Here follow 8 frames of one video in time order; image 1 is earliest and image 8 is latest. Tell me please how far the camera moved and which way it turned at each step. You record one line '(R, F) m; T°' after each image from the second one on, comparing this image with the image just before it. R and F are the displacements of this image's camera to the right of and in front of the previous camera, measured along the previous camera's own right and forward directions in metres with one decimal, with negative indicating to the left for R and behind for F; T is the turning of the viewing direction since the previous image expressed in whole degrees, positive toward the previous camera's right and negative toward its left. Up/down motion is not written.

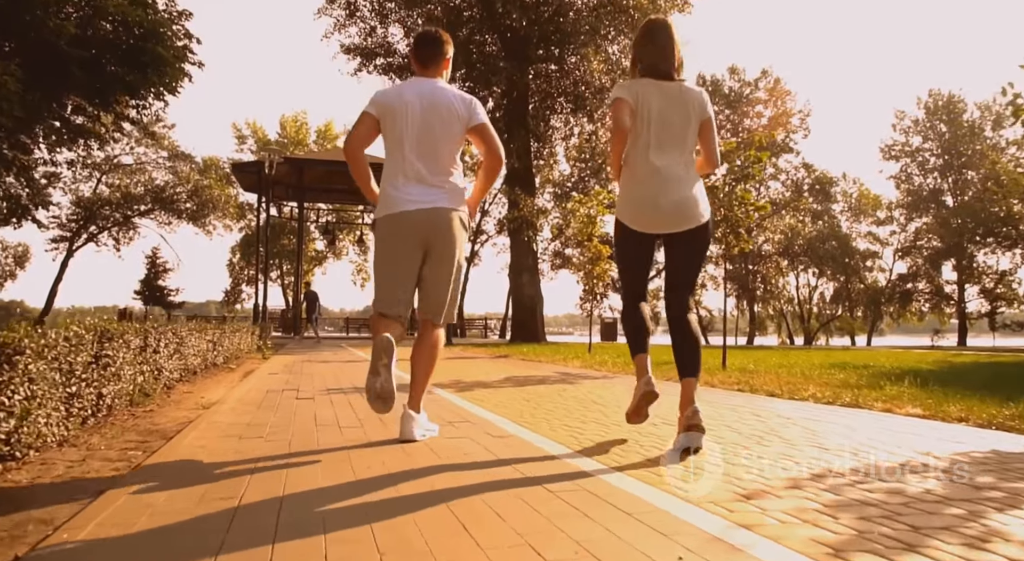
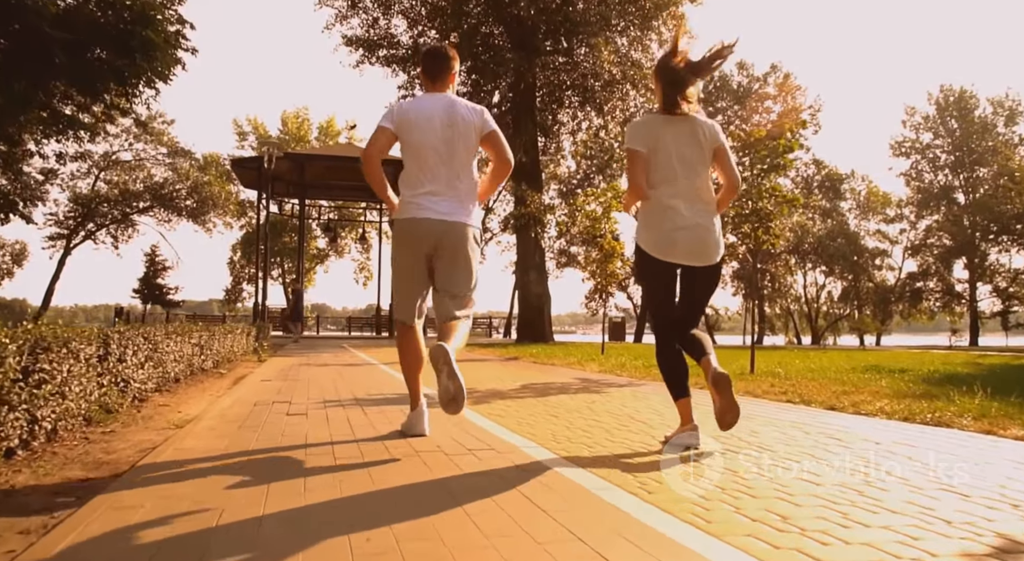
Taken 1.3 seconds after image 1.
(-0.2, +0.8) m; 0°
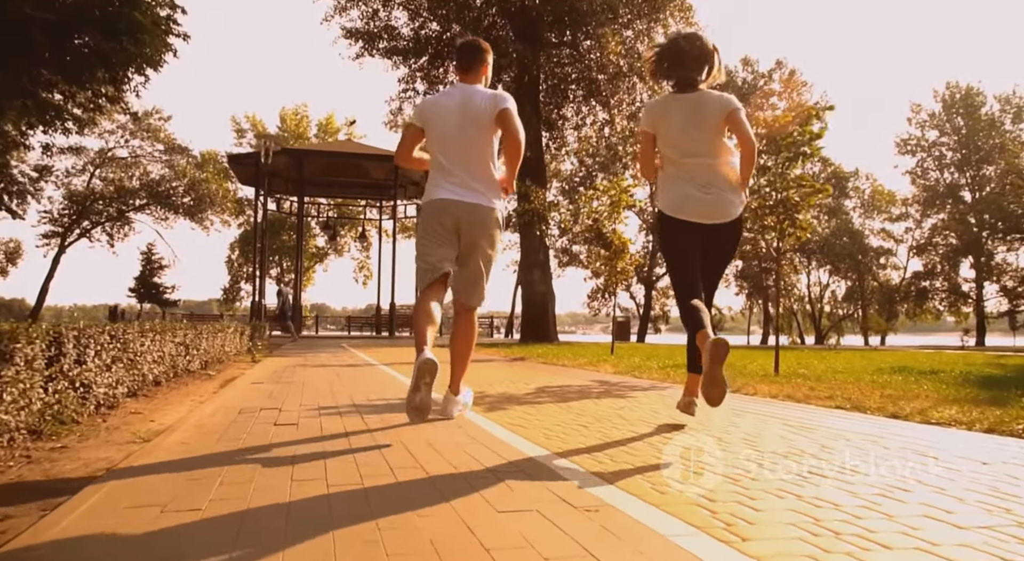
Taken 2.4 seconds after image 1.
(-0.2, +0.7) m; 0°
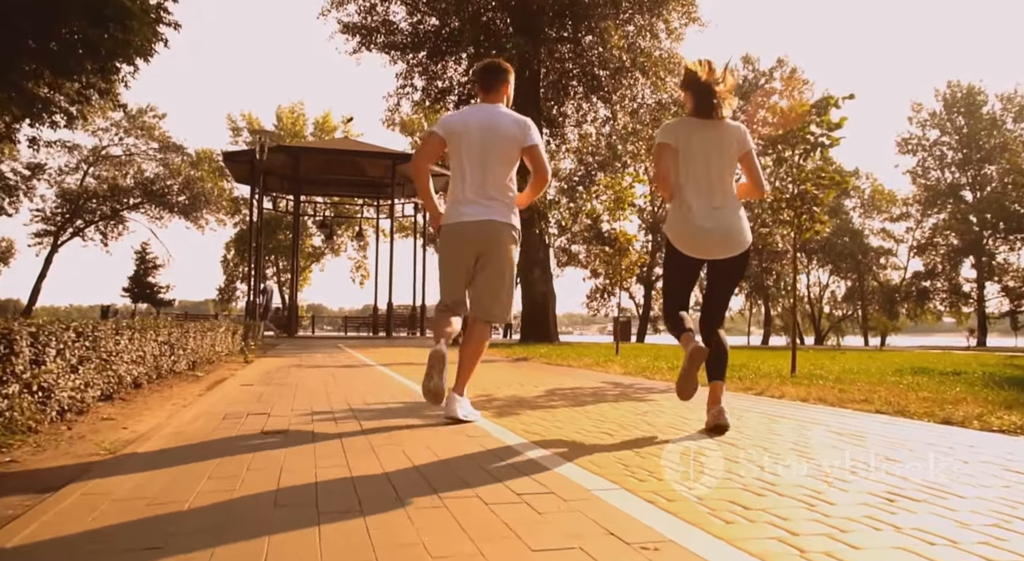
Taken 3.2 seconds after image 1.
(-0.1, +0.5) m; 0°
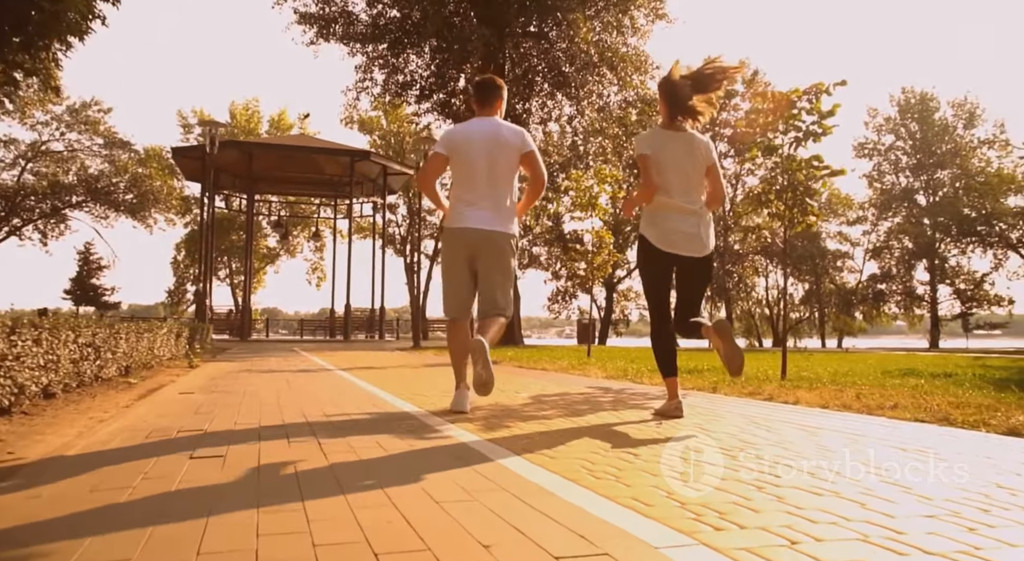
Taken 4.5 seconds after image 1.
(-0.2, +0.8) m; +3°
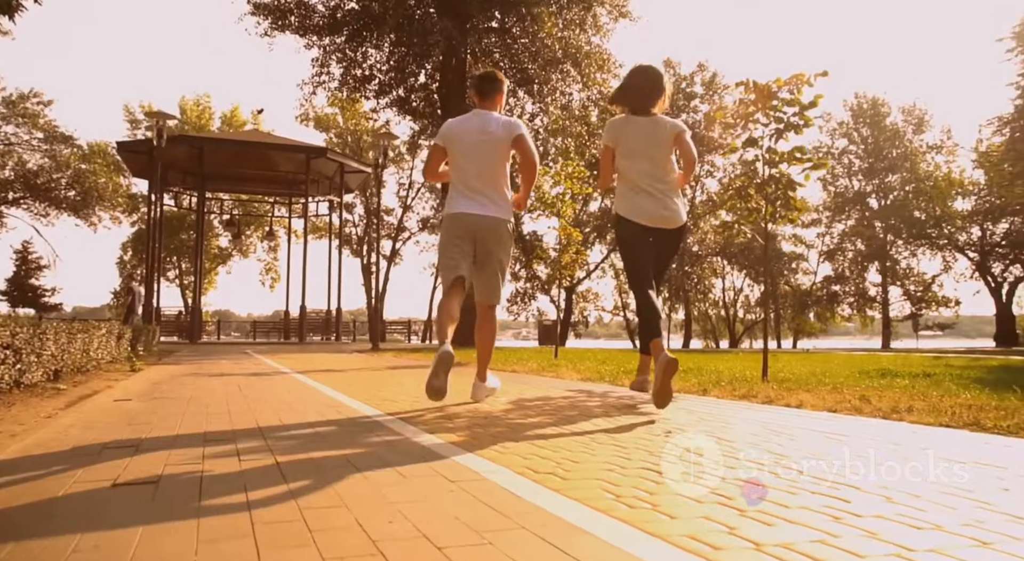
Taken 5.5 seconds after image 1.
(-0.2, +0.6) m; +4°
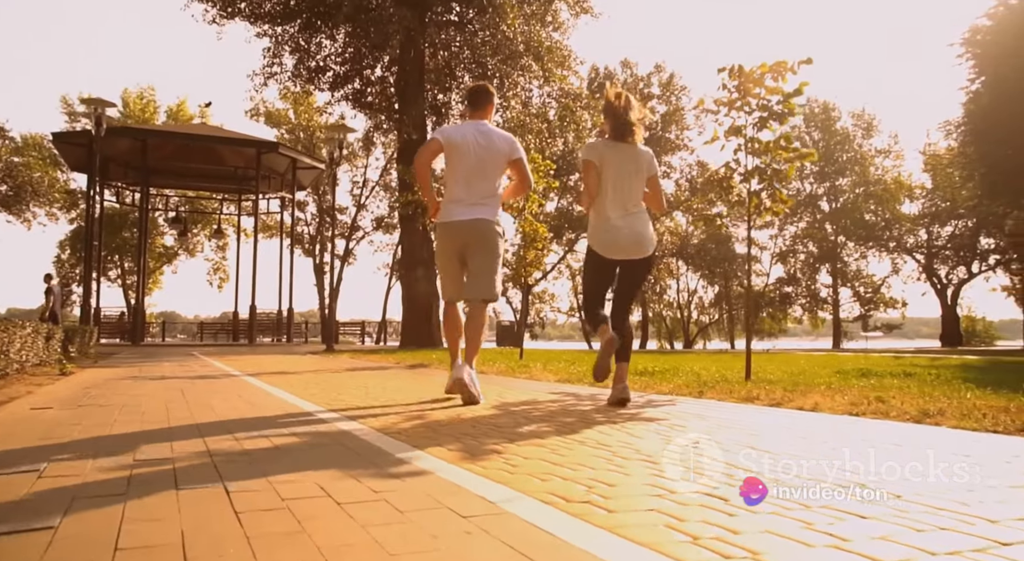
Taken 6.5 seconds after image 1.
(-0.2, +0.6) m; +4°
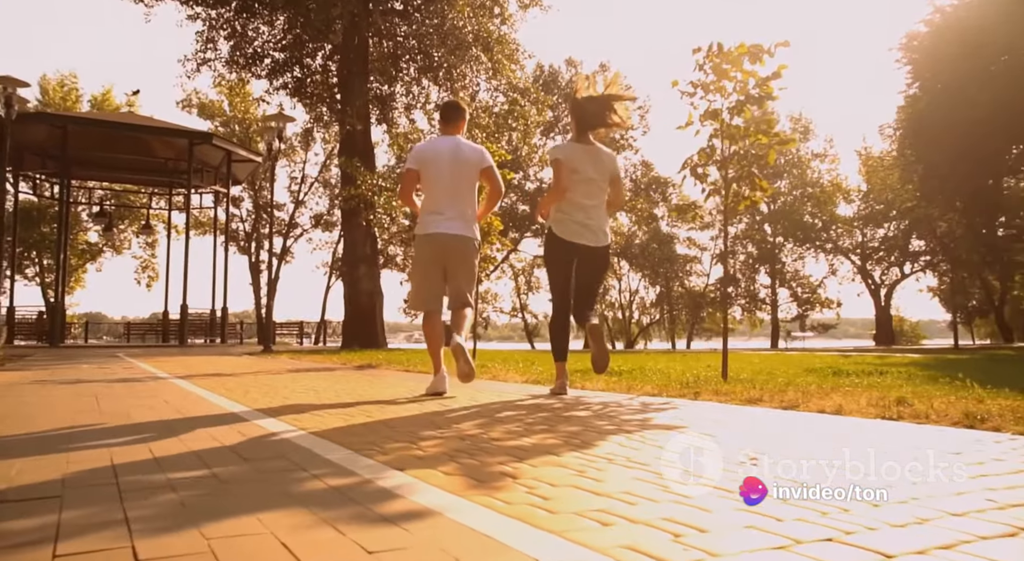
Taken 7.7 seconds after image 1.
(-0.3, +0.7) m; +5°
